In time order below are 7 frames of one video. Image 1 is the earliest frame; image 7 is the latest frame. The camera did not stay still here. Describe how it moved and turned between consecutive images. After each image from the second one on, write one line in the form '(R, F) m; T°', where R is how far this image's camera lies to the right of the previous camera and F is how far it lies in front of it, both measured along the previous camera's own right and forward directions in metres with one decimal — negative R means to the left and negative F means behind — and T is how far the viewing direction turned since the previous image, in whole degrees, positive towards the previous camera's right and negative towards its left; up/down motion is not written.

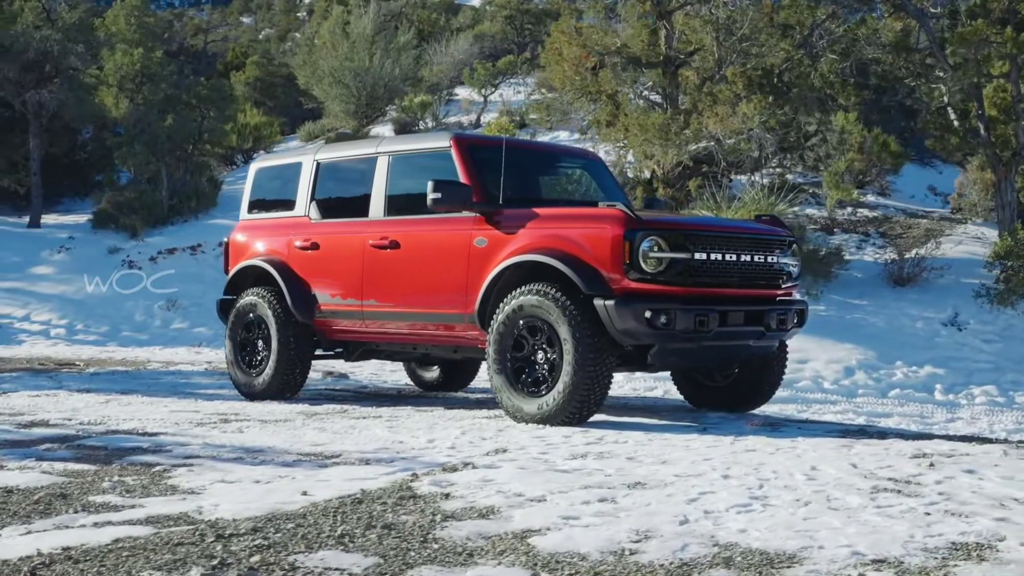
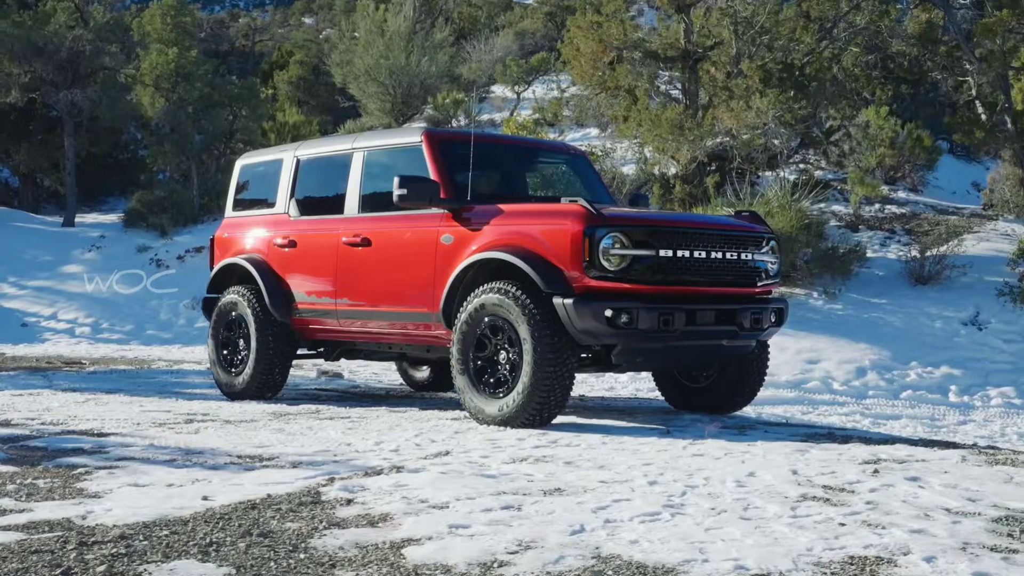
(+0.5, +0.2) m; -2°
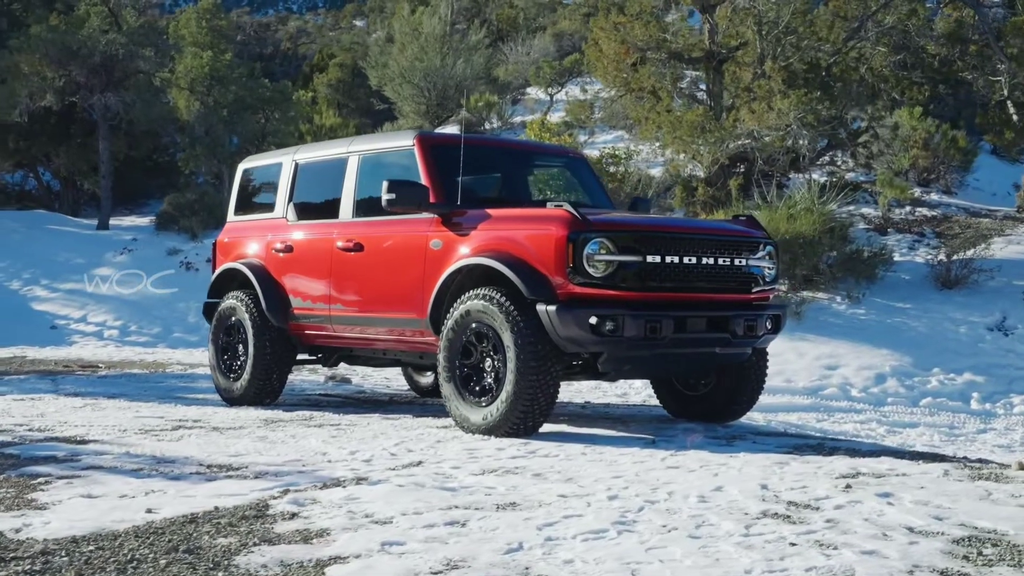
(+0.3, +0.1) m; -2°
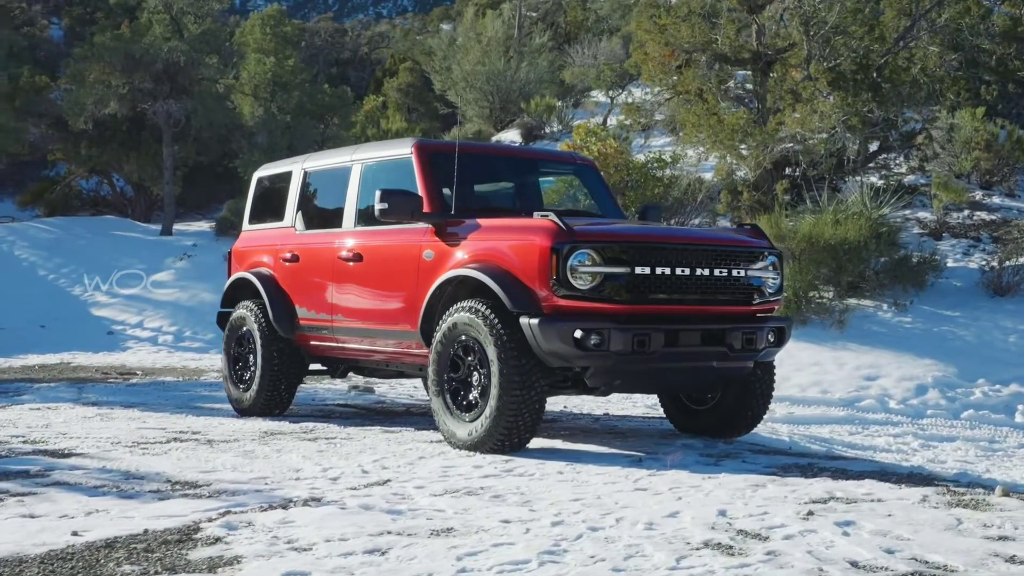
(+0.4, +0.2) m; -4°
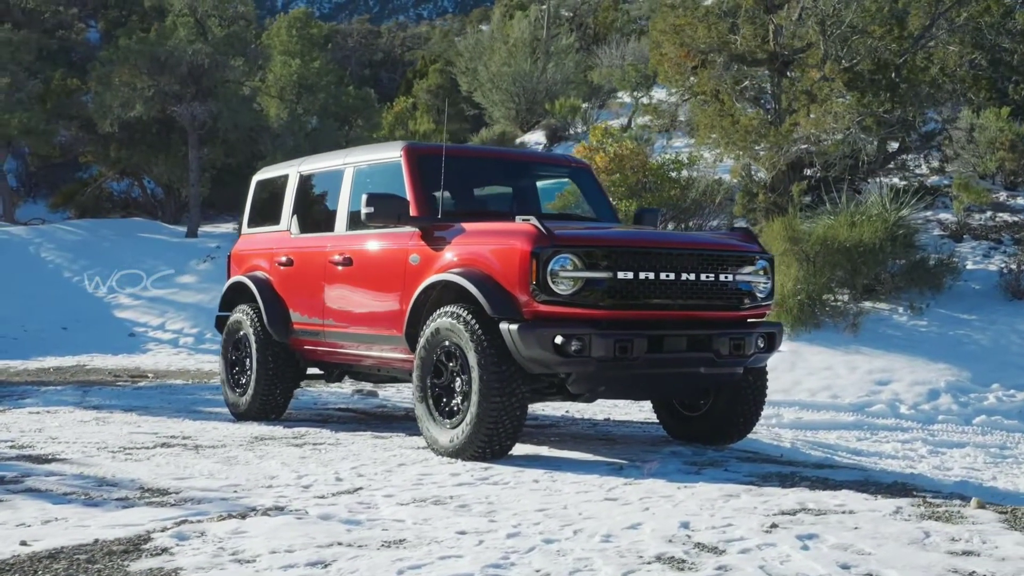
(+0.2, +0.1) m; -2°
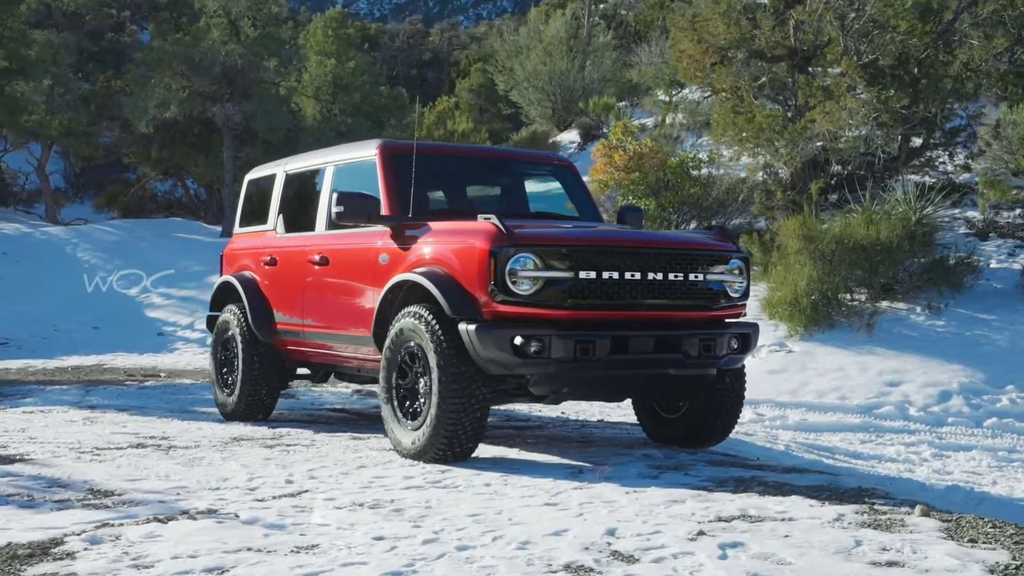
(+0.4, +0.1) m; -2°
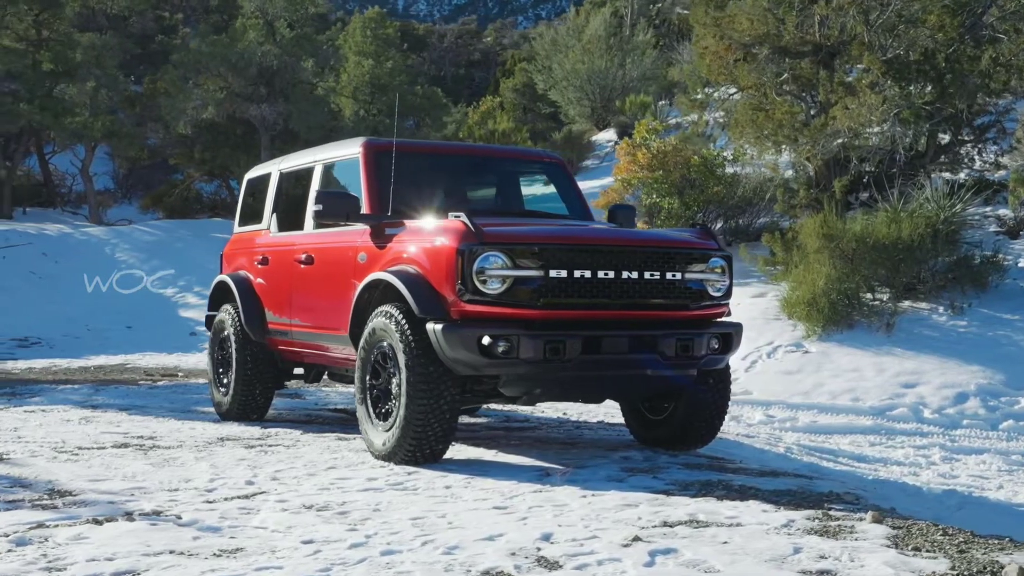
(+0.4, +0.1) m; -2°
